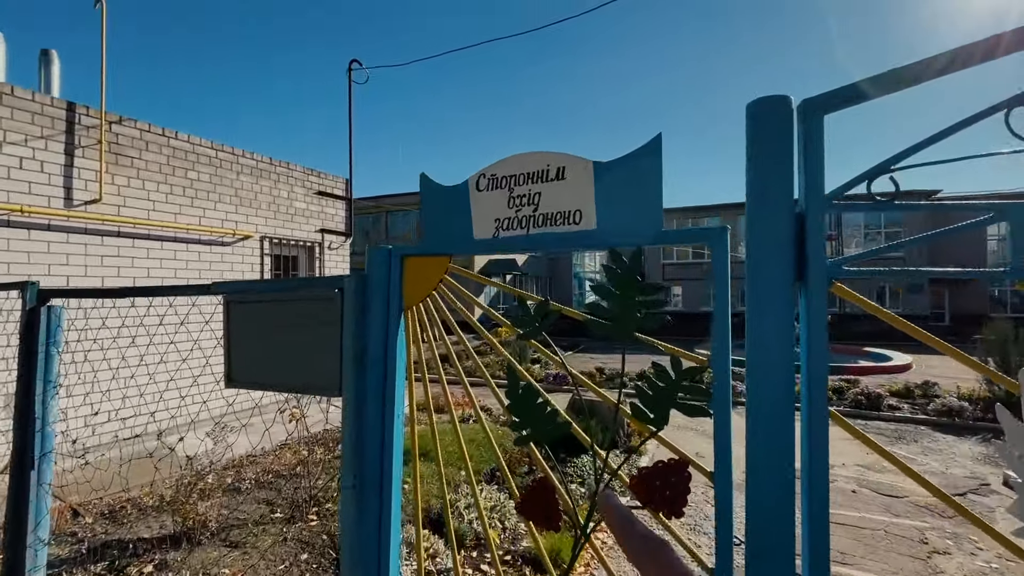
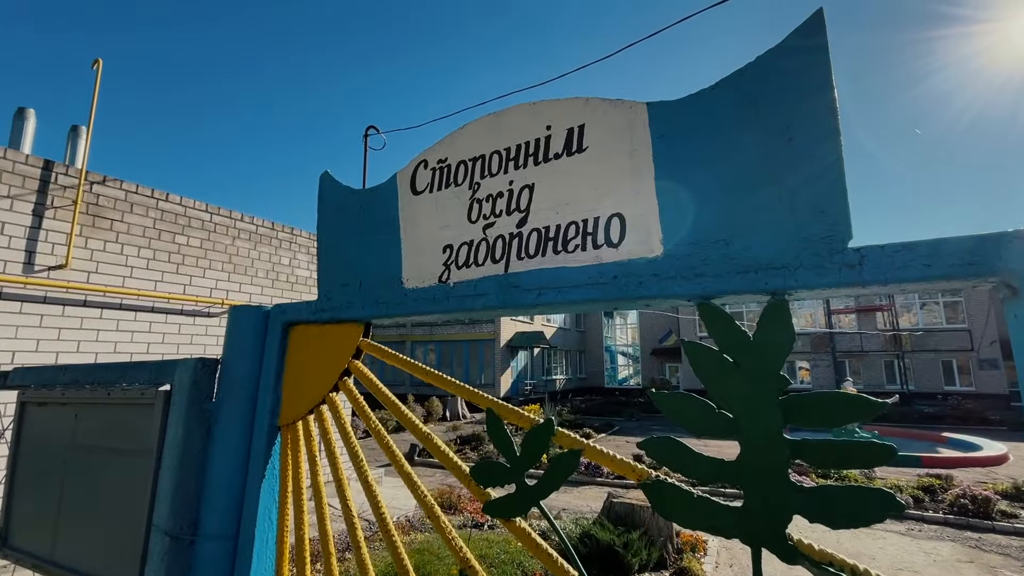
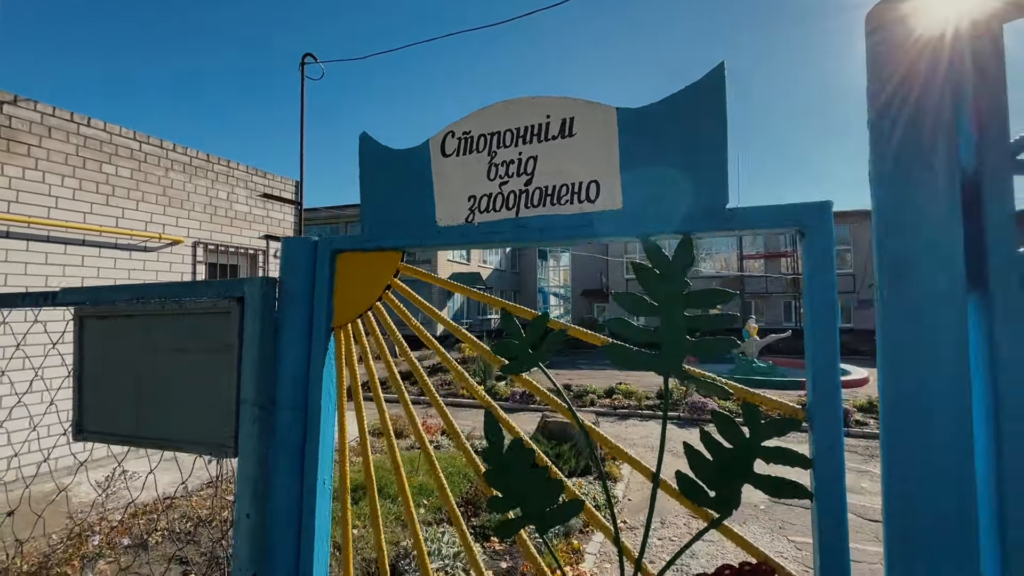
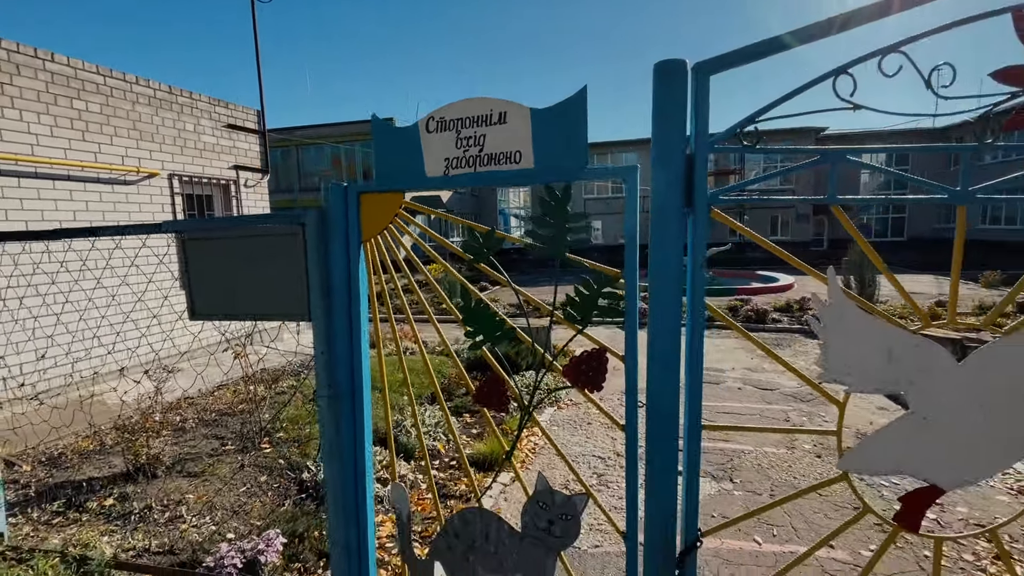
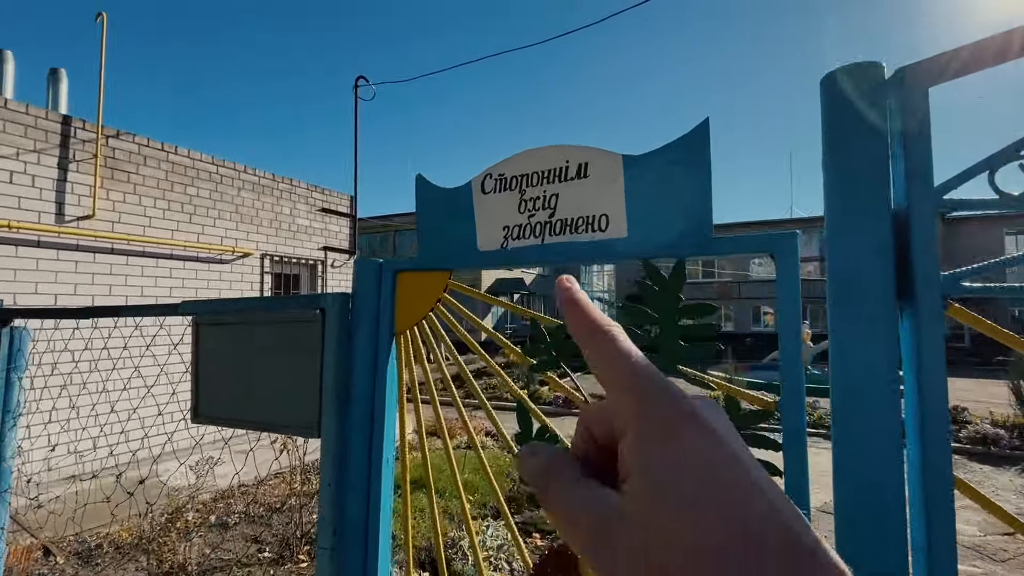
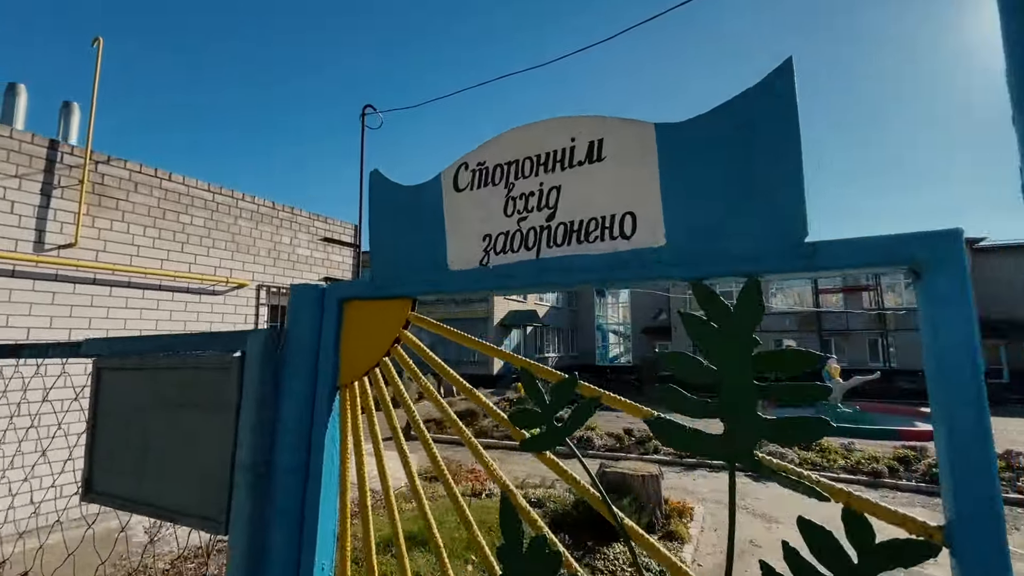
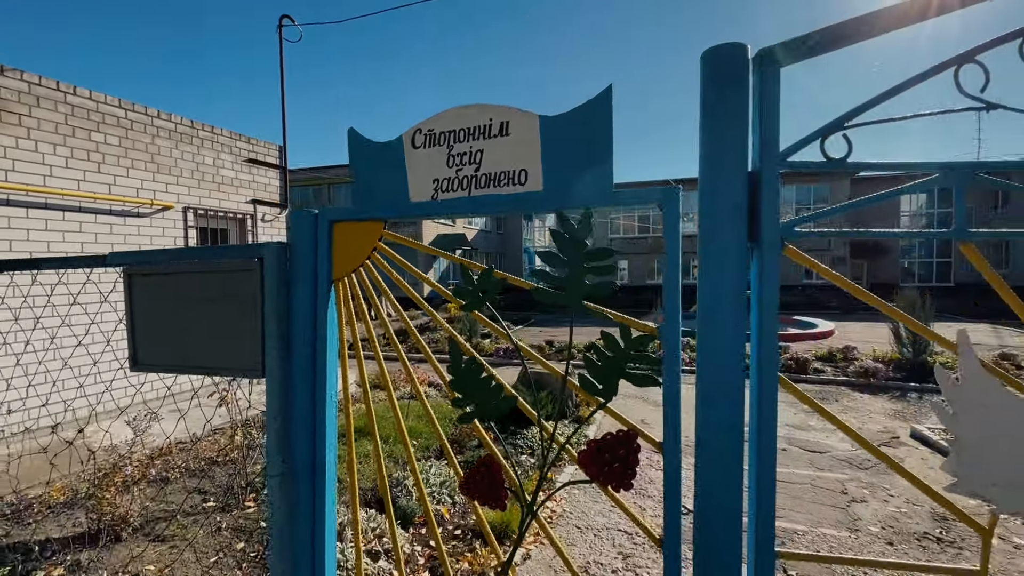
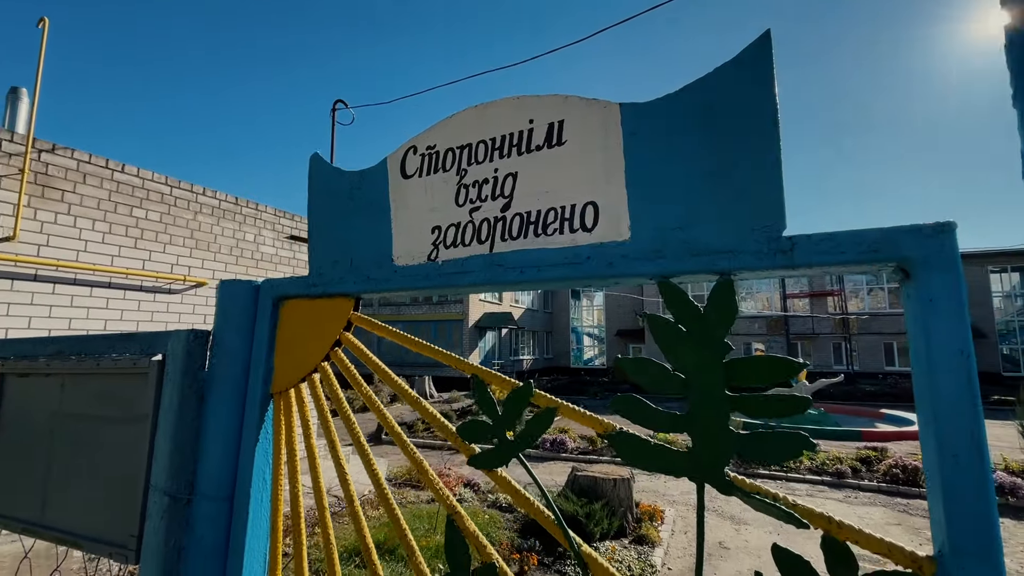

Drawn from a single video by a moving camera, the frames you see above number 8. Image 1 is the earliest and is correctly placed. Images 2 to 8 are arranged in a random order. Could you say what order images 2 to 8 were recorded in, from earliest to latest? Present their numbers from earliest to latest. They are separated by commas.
5, 6, 2, 8, 3, 7, 4
